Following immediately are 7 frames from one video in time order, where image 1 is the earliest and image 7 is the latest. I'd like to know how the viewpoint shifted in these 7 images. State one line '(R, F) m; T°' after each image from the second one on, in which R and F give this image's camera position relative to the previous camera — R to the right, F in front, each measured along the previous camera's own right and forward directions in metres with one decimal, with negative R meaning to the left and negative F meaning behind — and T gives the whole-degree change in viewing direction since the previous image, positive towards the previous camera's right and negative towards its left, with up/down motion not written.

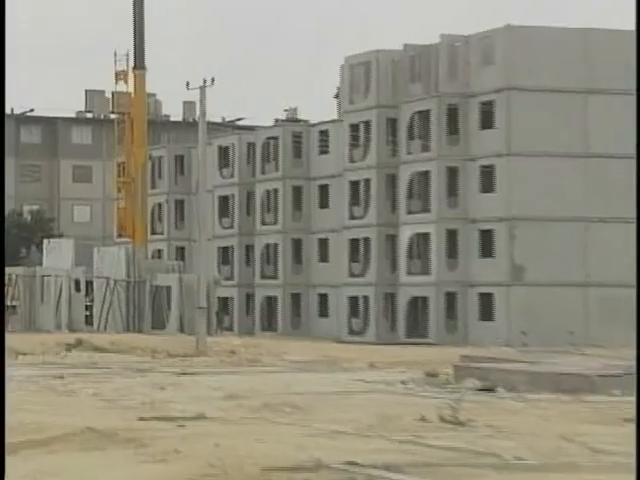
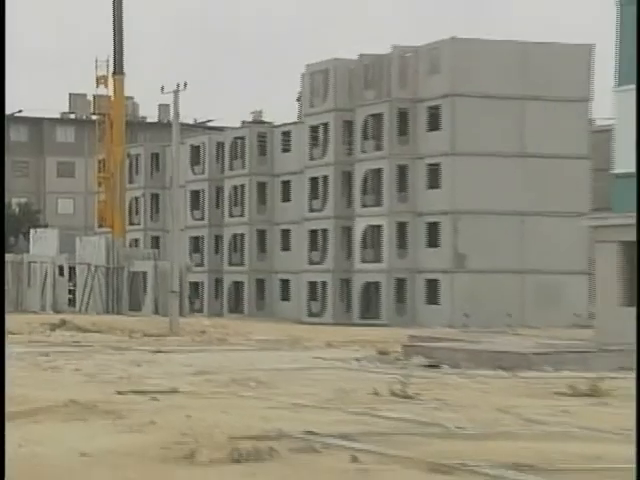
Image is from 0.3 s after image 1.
(0.0, -0.3) m; +1°
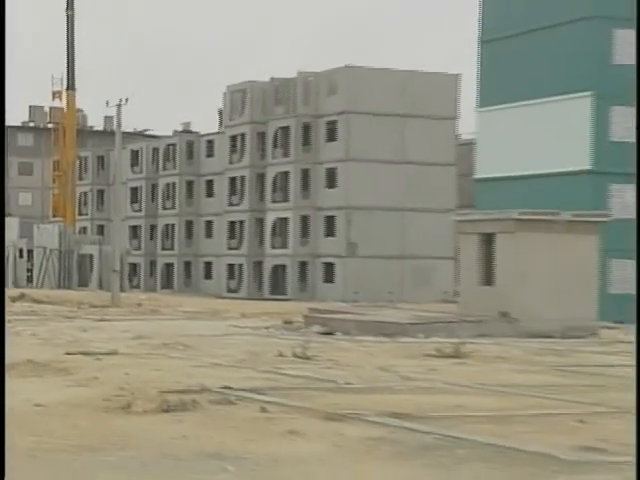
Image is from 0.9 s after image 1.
(+0.1, -0.8) m; +3°
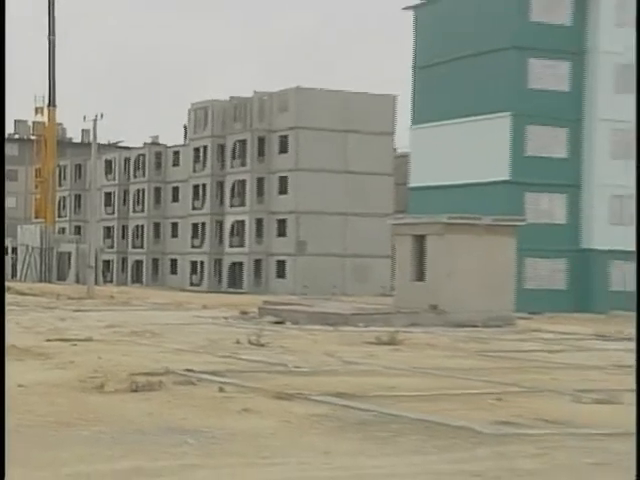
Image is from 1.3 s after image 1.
(0.0, -0.6) m; +2°
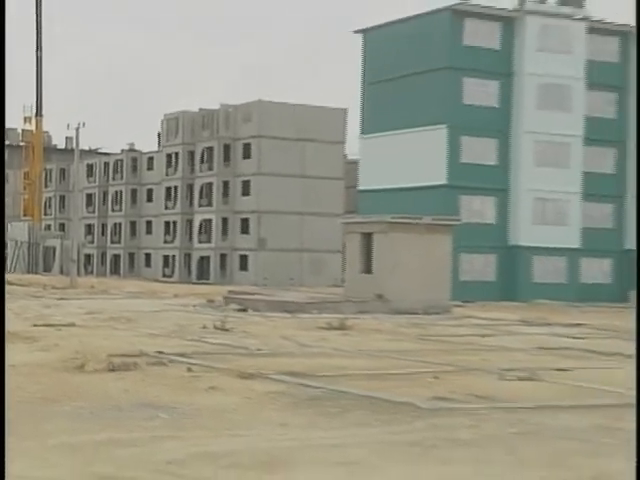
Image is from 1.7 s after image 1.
(0.0, -0.6) m; +2°
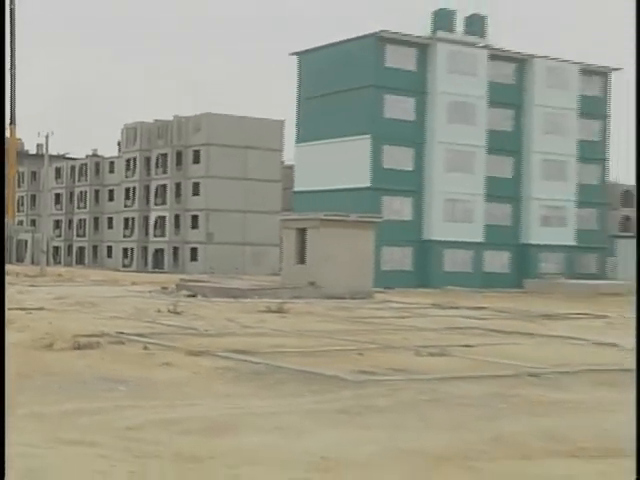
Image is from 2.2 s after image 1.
(0.0, -0.8) m; +3°
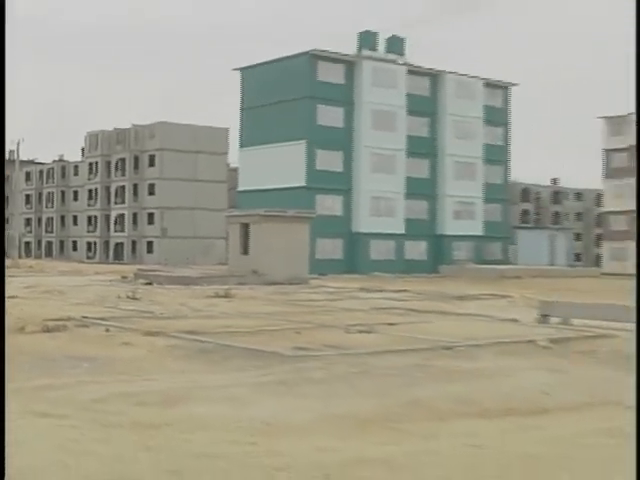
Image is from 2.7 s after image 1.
(0.0, -0.9) m; +3°
